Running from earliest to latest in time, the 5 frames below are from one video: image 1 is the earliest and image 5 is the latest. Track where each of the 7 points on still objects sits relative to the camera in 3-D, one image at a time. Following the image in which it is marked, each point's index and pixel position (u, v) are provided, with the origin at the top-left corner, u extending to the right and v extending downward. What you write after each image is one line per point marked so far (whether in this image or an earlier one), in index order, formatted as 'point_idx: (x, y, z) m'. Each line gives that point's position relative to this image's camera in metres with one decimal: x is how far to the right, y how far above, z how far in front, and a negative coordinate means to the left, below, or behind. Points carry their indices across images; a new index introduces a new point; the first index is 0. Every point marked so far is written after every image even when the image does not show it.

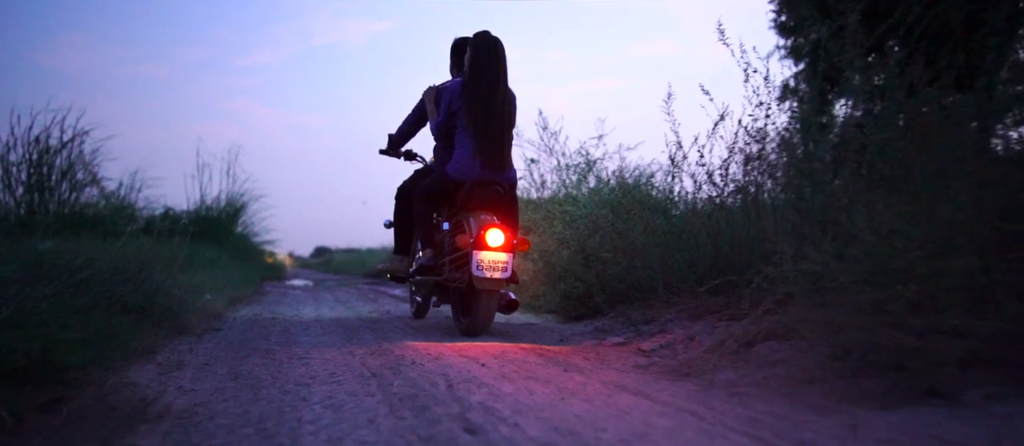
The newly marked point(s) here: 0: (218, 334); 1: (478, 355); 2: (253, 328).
0: (-2.9, -1.1, +6.2) m
1: (-0.3, -1.0, +4.9) m
2: (-3.2, -1.3, +7.8) m
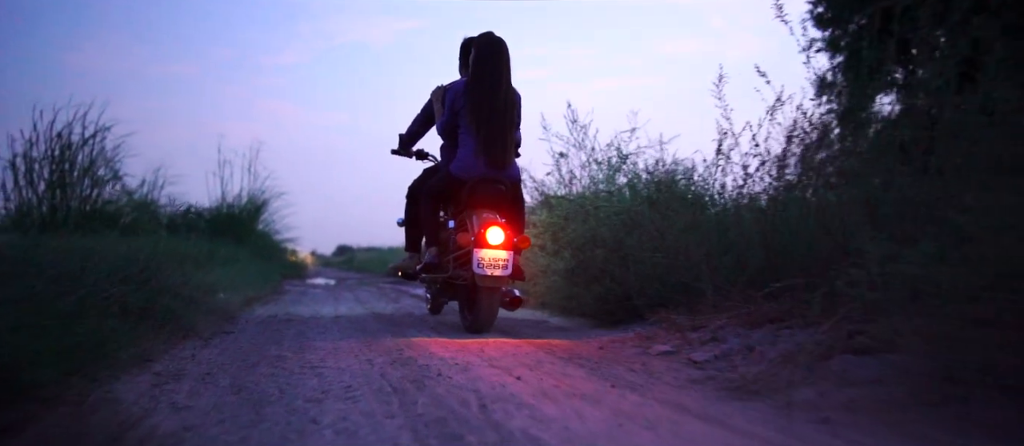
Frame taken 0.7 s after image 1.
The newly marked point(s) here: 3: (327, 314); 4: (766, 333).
0: (-2.6, -1.1, +5.7) m
1: (0.0, -1.0, +4.4) m
2: (-2.9, -1.3, +7.4) m
3: (-3.9, -1.9, +13.4) m
4: (+1.9, -0.8, +4.8) m
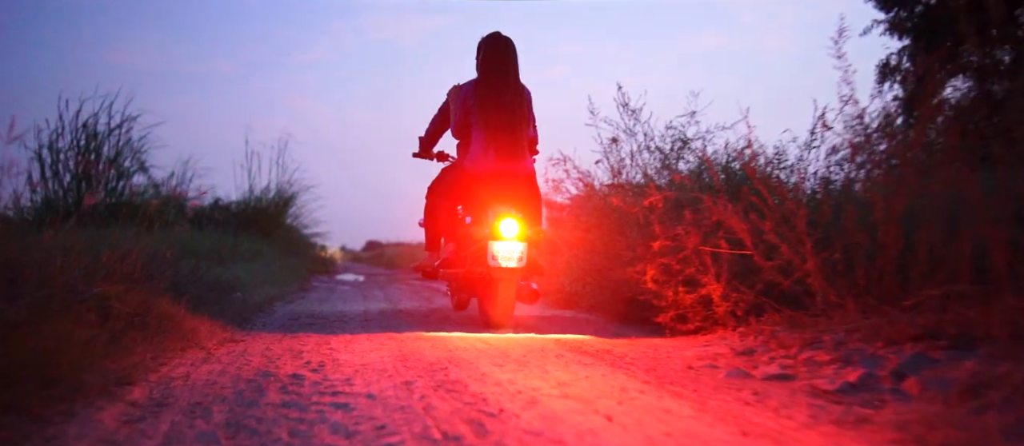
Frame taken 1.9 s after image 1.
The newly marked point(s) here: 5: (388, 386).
0: (-2.1, -1.0, +4.9) m
1: (+0.4, -0.9, +3.4) m
2: (-2.3, -1.2, +6.5) m
3: (-3.1, -1.8, +12.5) m
4: (+2.4, -0.8, +3.7) m
5: (-0.7, -0.9, +3.6) m
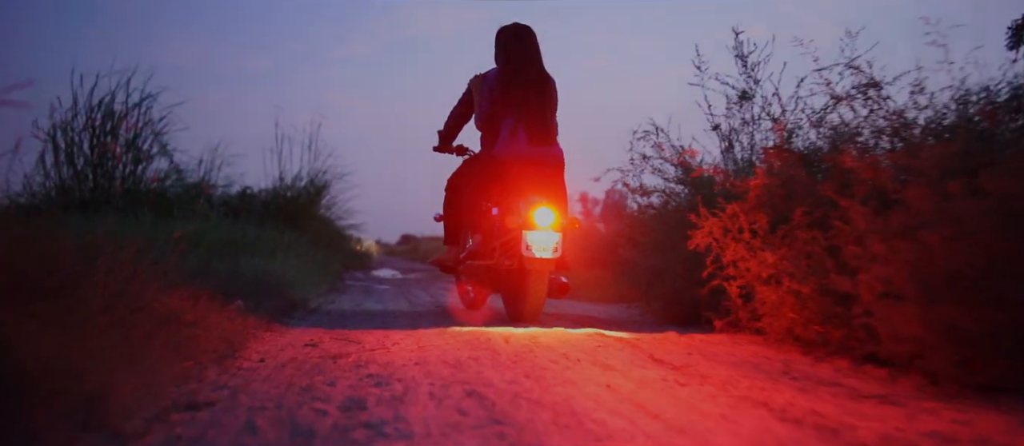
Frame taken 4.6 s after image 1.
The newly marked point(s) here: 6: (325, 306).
0: (-1.3, -0.8, +2.6) m
1: (+1.1, -0.8, +1.0) m
2: (-1.4, -1.0, +4.3) m
3: (-1.9, -1.5, +10.3) m
4: (+3.1, -0.7, +1.2) m
5: (0.0, -0.8, +1.3) m
6: (-3.3, -1.5, +11.1) m
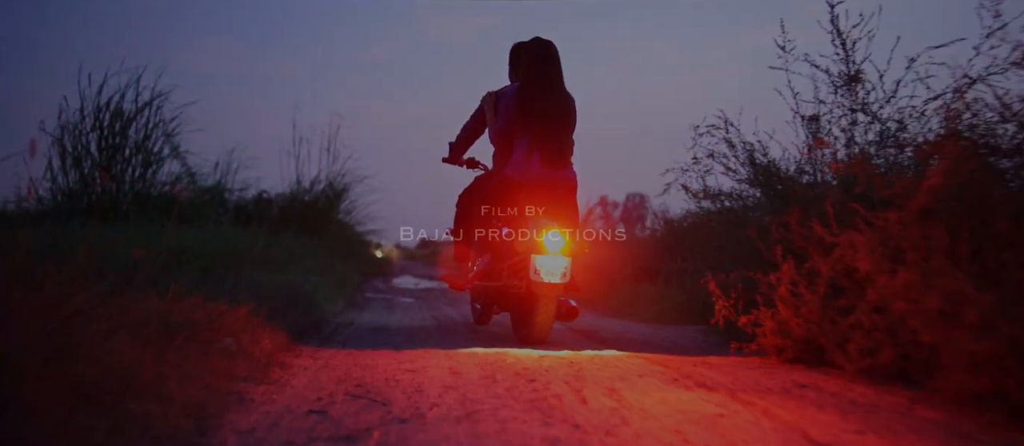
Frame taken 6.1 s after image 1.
0: (-0.9, -0.9, +1.3) m
1: (+1.5, -0.9, -0.3) m
2: (-1.0, -1.1, +3.0) m
3: (-1.3, -1.7, +9.1) m
4: (+3.5, -0.7, -0.2) m
5: (+0.4, -0.9, -0.1) m
6: (-2.6, -1.6, +9.9) m
